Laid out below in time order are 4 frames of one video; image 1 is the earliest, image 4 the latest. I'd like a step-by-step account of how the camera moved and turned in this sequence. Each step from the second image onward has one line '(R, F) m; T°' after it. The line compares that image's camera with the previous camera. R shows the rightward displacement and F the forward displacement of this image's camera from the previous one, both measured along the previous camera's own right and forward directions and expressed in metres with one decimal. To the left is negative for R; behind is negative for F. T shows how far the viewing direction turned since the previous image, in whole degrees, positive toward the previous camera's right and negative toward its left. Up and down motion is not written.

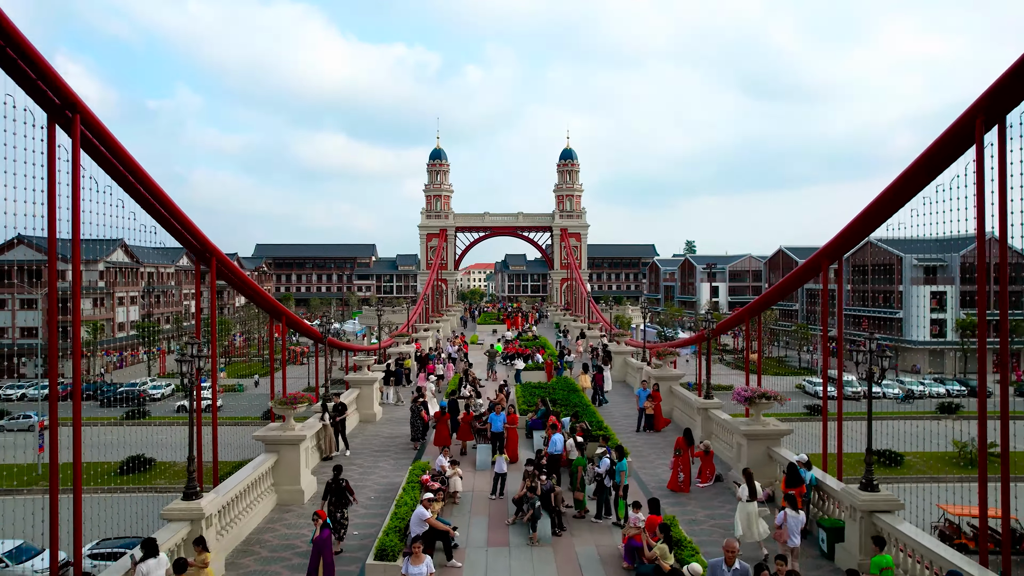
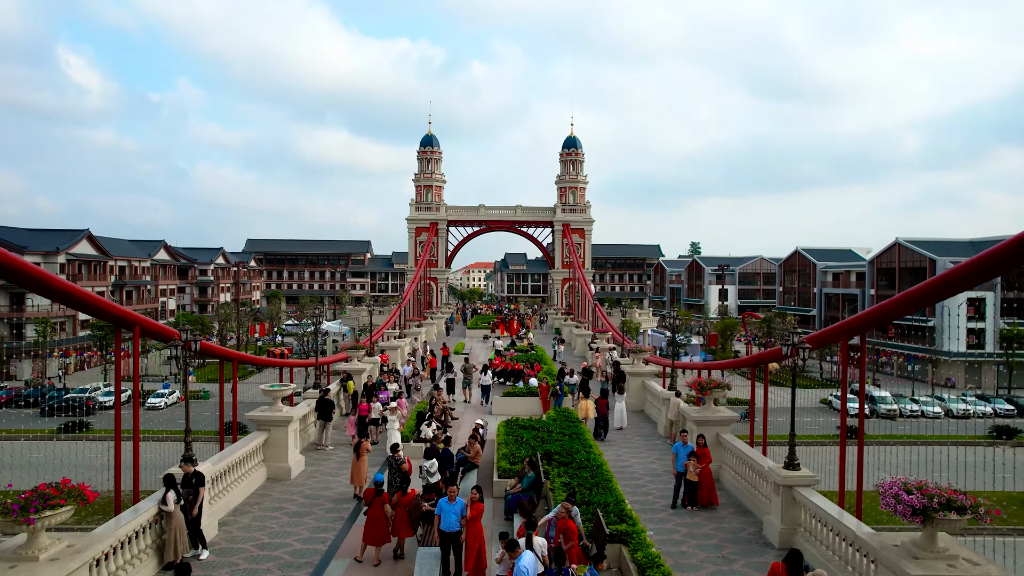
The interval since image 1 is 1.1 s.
(+0.3, +4.5) m; 0°
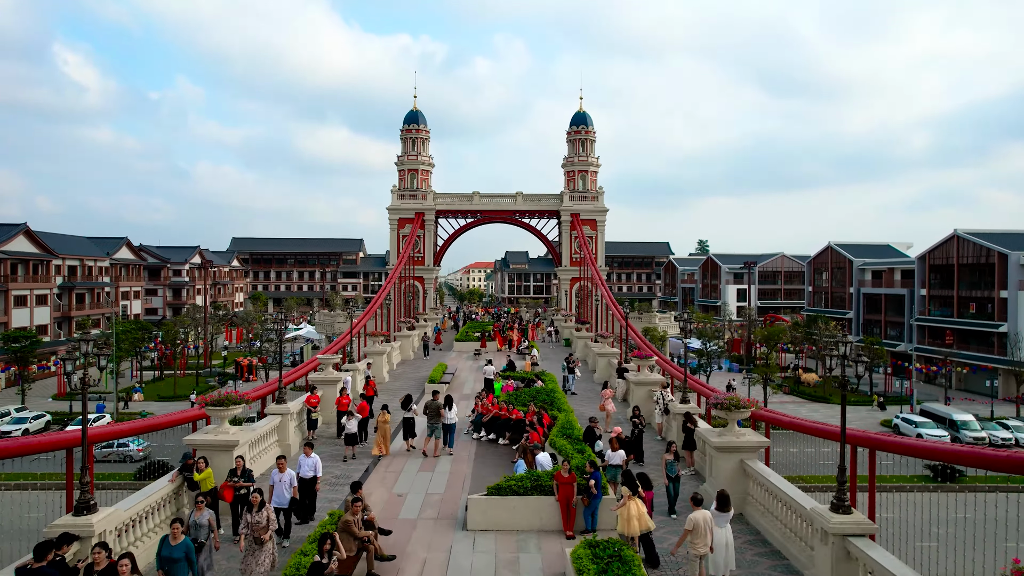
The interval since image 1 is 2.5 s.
(+0.1, +7.0) m; 0°
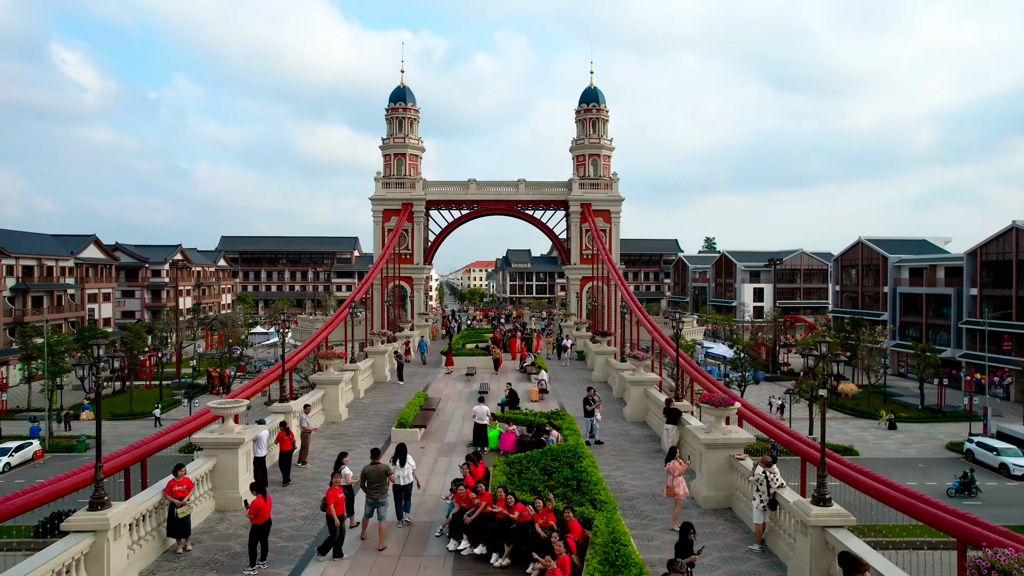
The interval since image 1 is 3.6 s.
(0.0, +5.2) m; 0°
